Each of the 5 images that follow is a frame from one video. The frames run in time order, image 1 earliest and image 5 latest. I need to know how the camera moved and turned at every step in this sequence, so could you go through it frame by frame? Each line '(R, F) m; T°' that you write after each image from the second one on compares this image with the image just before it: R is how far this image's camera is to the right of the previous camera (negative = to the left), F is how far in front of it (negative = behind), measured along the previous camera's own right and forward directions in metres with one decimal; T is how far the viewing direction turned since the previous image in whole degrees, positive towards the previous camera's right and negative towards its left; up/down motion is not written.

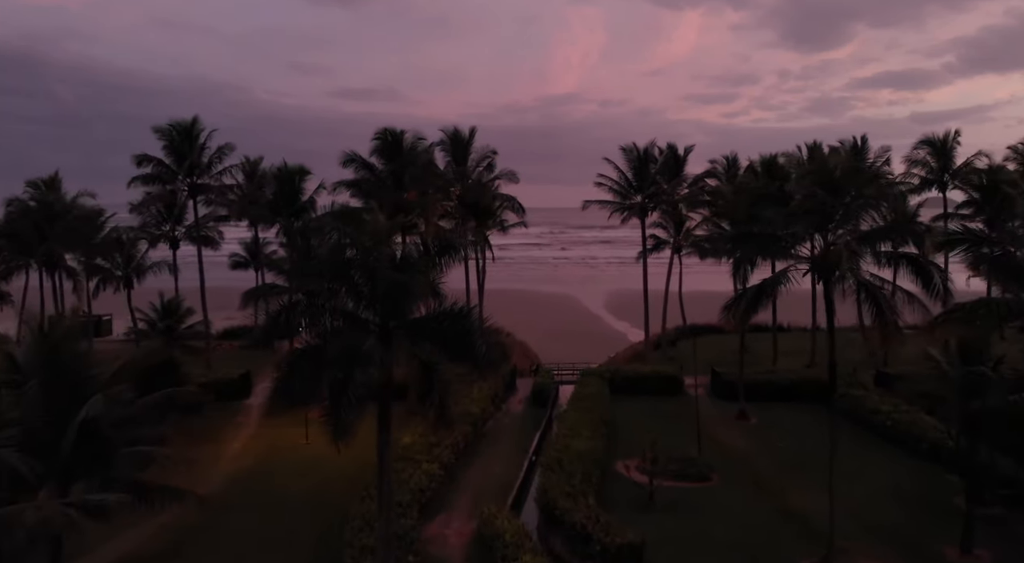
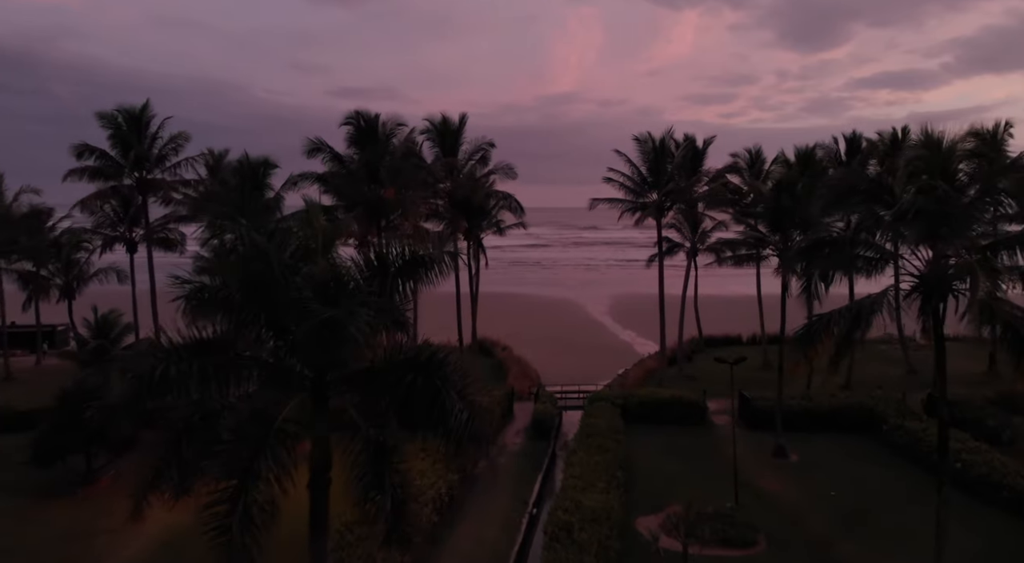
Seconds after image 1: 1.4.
(0.0, +3.7) m; 0°
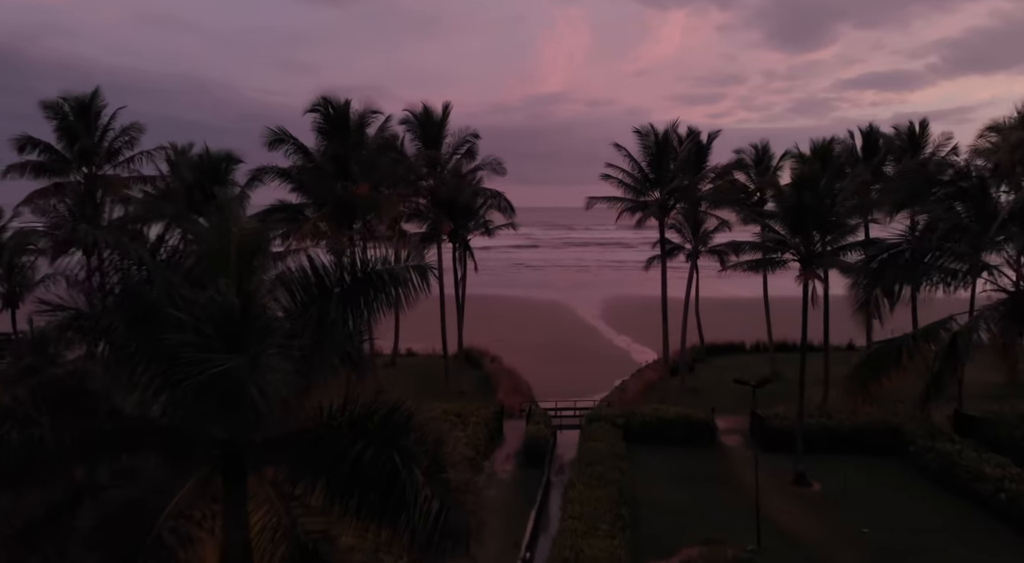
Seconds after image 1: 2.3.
(0.0, +2.2) m; +1°
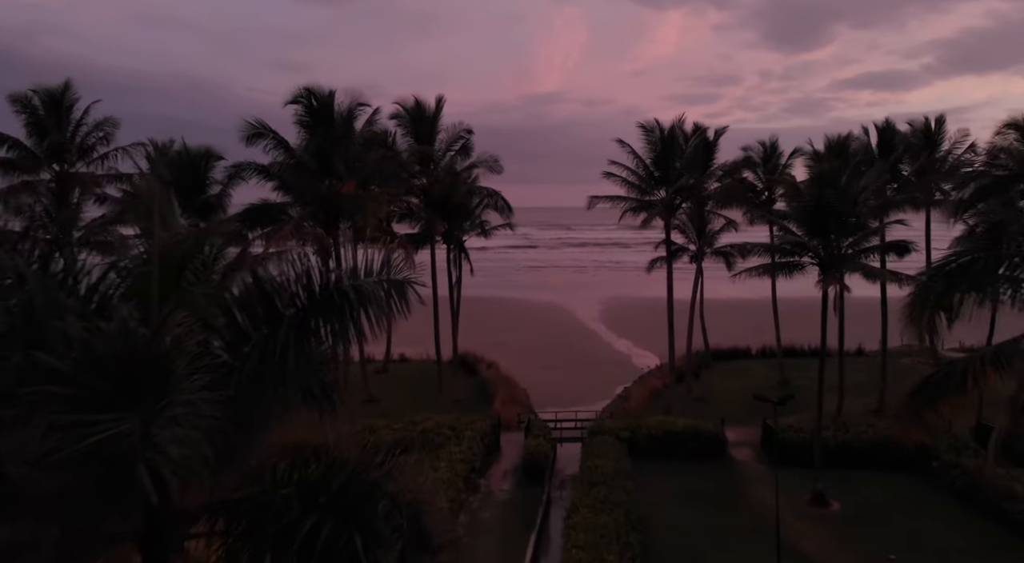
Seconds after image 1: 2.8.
(0.0, +1.3) m; 0°
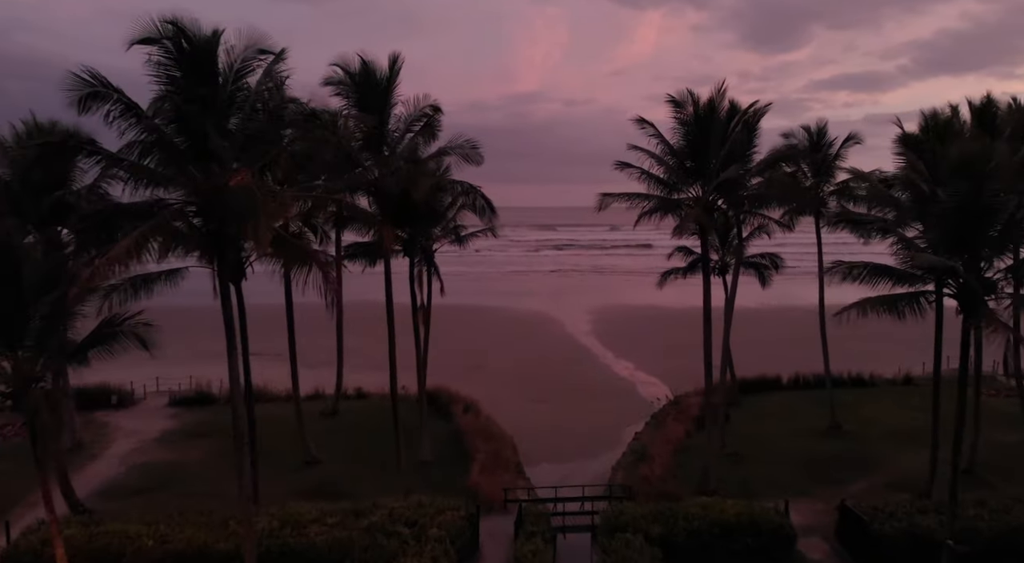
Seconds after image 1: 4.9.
(0.0, +5.8) m; +1°
